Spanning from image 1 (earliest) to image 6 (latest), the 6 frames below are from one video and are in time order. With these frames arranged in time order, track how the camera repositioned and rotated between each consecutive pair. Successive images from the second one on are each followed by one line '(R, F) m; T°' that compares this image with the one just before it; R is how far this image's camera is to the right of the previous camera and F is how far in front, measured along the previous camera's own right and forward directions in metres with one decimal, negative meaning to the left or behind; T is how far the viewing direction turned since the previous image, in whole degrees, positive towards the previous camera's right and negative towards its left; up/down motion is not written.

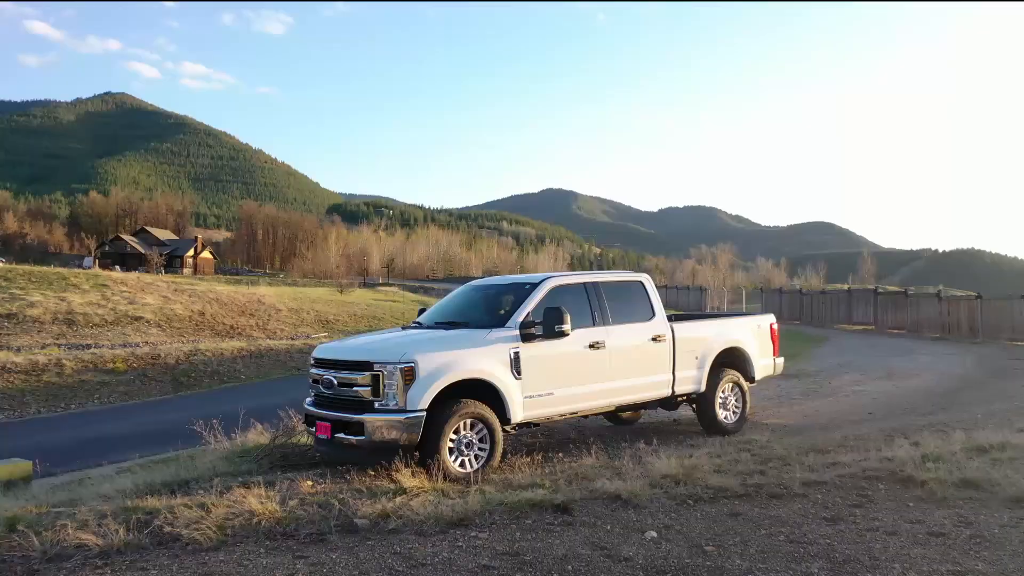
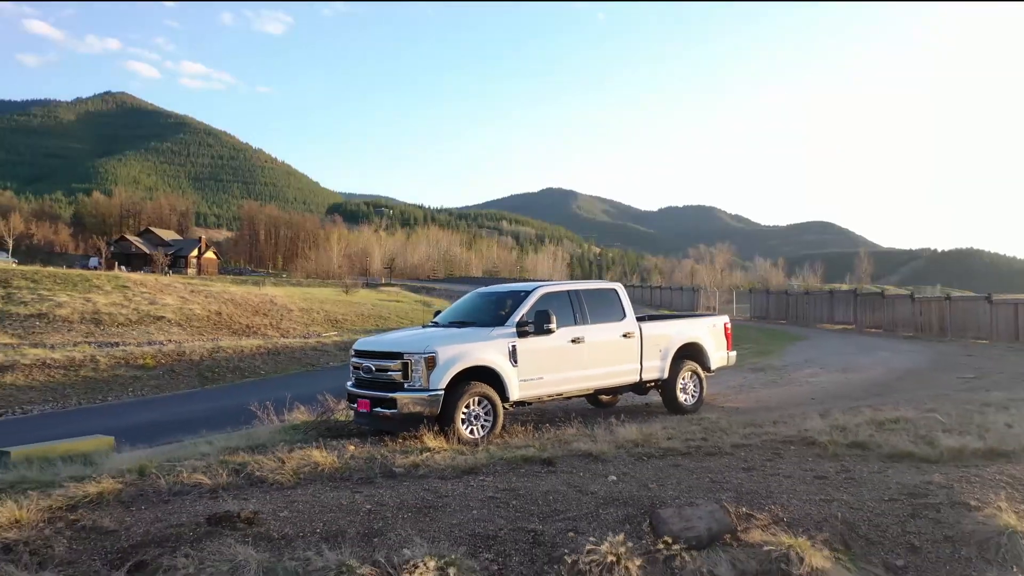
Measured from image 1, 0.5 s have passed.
(0.0, -1.3) m; 0°
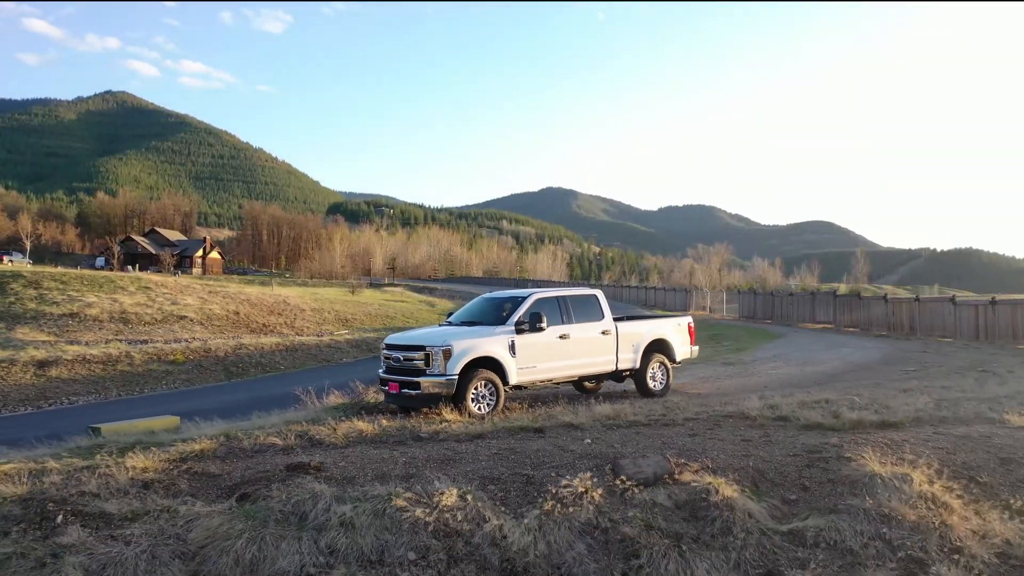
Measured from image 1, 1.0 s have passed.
(0.0, -1.5) m; 0°
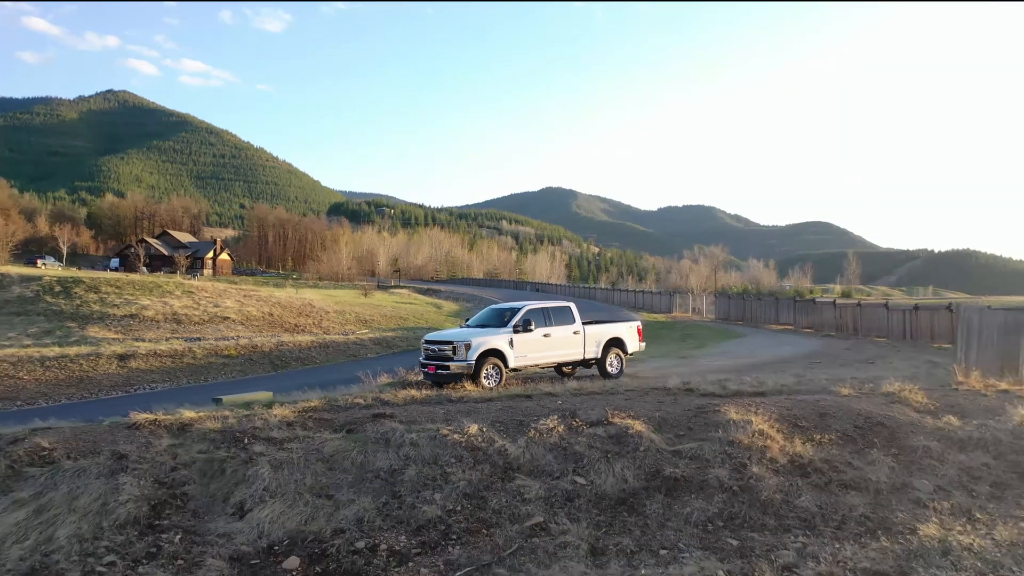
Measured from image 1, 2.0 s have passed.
(0.0, -3.4) m; 0°
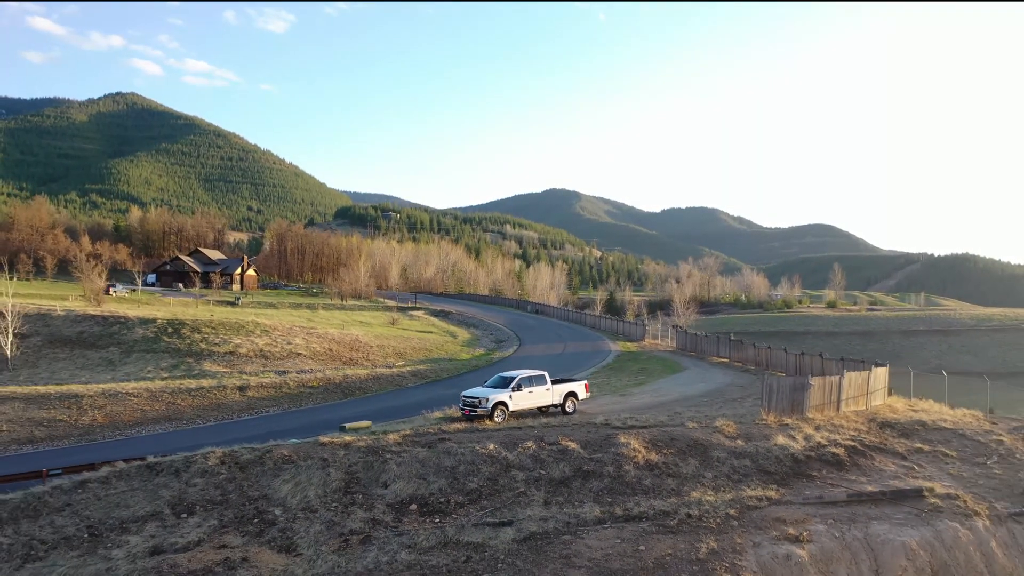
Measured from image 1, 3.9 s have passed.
(+0.1, -8.6) m; 0°
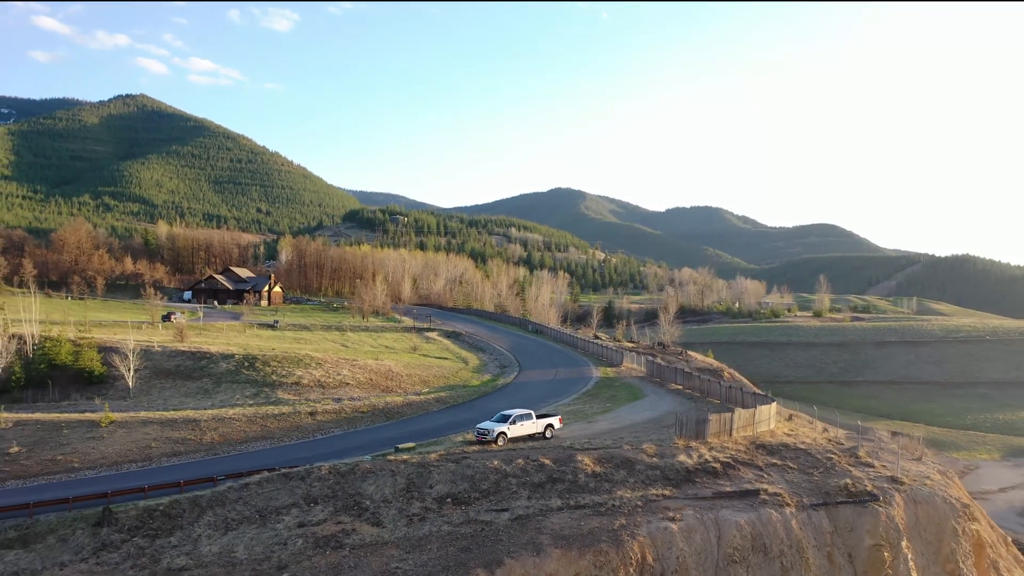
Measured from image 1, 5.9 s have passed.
(+0.3, -10.0) m; 0°
